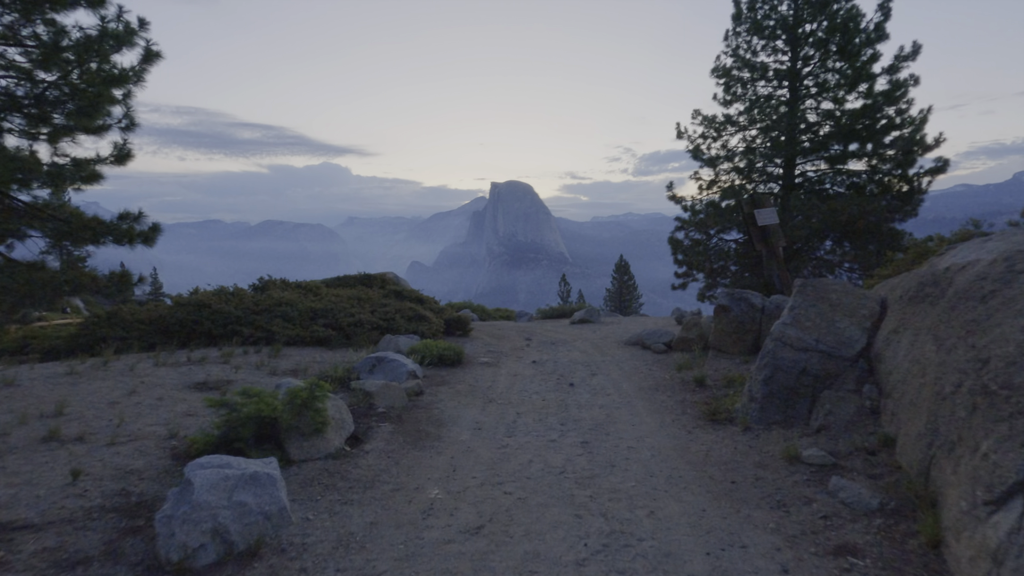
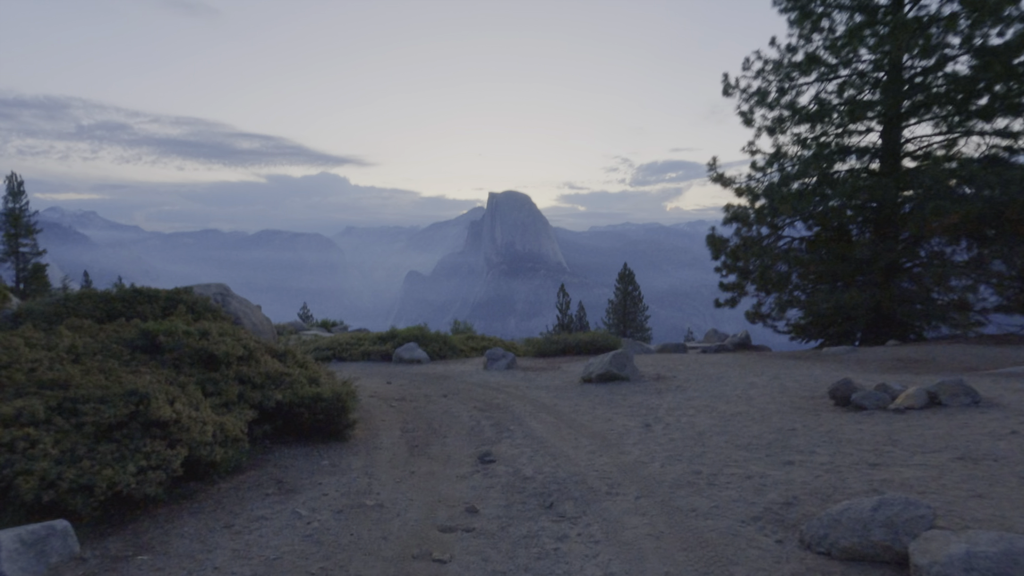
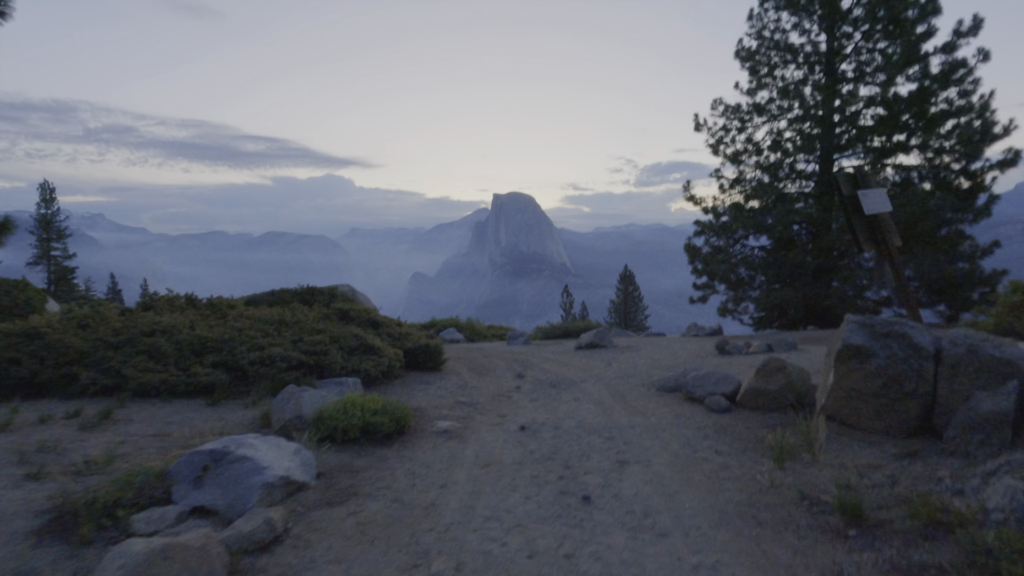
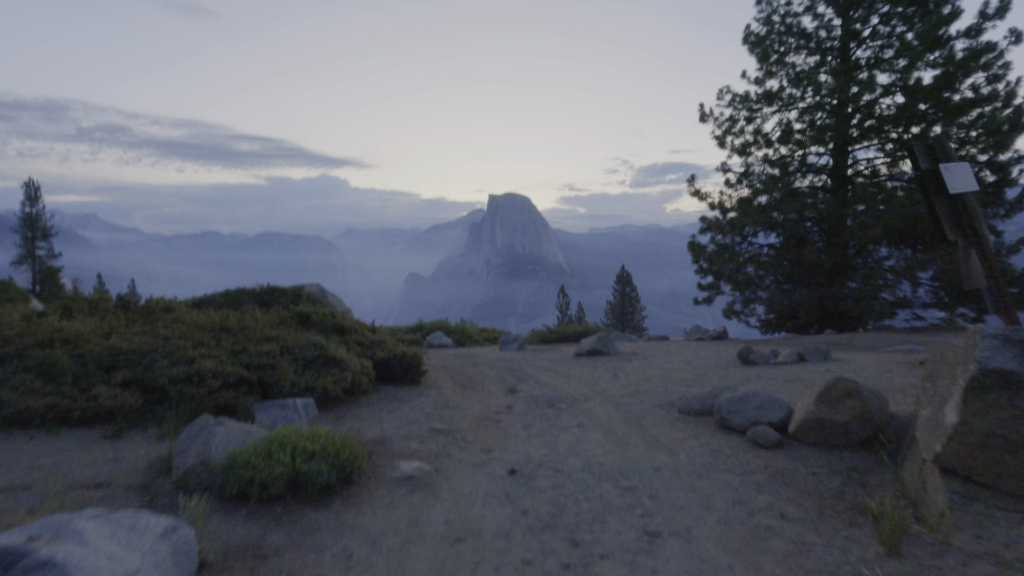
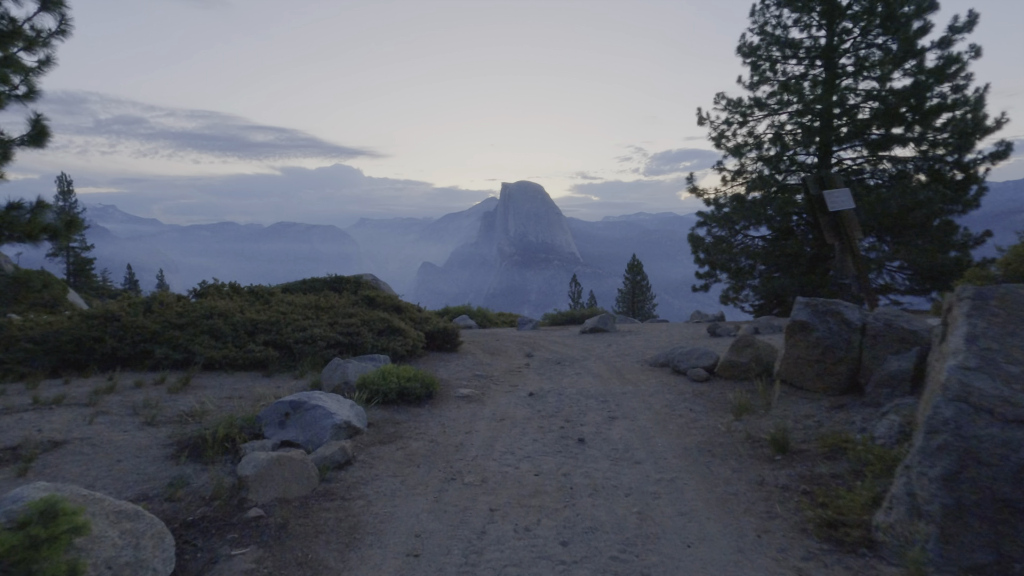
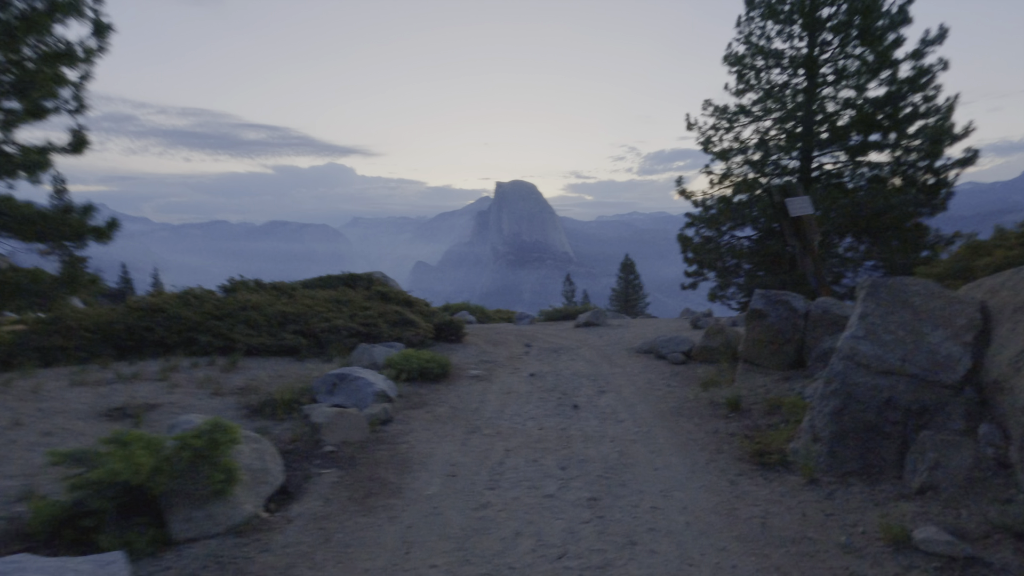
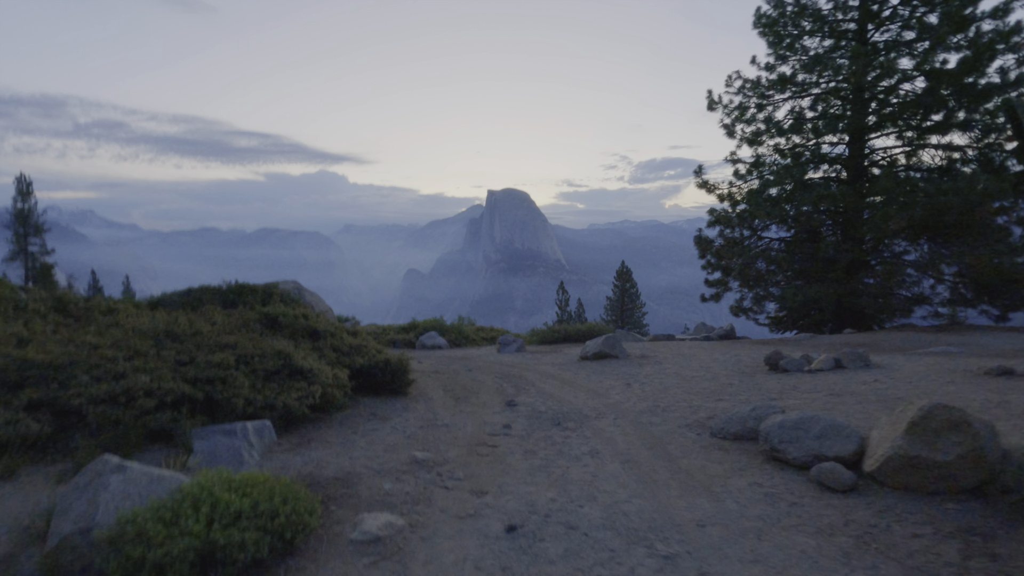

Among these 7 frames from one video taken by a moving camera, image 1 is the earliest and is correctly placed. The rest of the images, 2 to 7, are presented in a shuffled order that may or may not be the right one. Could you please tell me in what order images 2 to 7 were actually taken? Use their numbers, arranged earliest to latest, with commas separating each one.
6, 5, 3, 4, 7, 2
